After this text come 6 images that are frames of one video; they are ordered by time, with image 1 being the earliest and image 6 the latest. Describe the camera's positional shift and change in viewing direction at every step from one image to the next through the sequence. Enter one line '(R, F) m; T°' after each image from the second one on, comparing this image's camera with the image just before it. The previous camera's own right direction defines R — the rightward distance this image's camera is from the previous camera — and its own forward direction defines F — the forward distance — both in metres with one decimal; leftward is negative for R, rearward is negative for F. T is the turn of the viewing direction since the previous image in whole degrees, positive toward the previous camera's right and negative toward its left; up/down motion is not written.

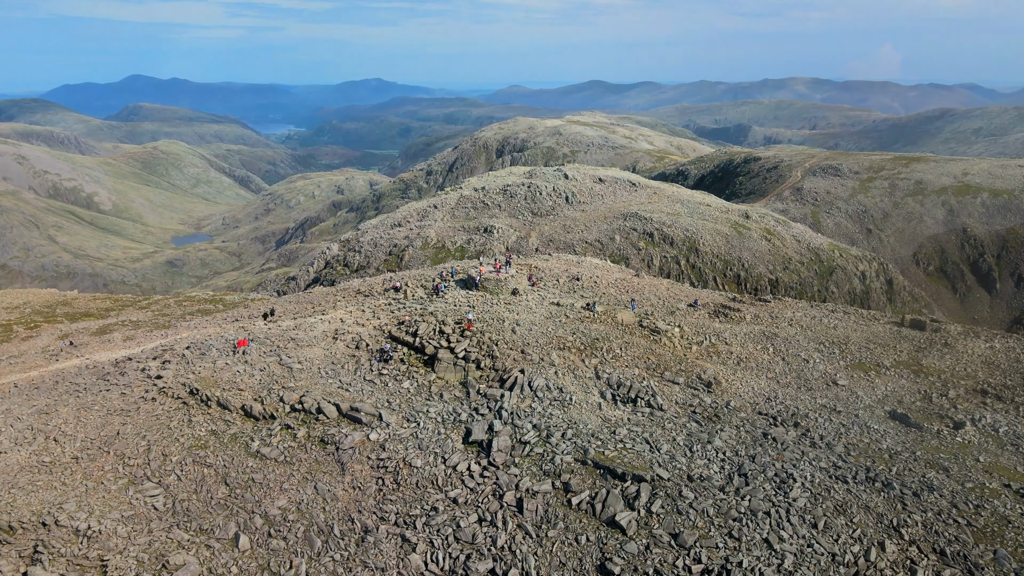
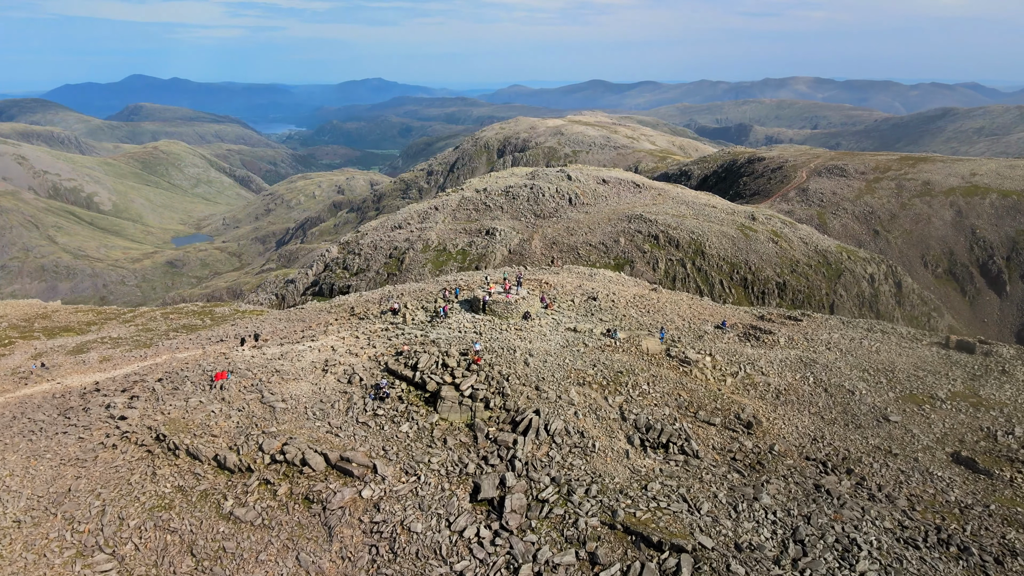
(-0.3, +1.9) m; 0°
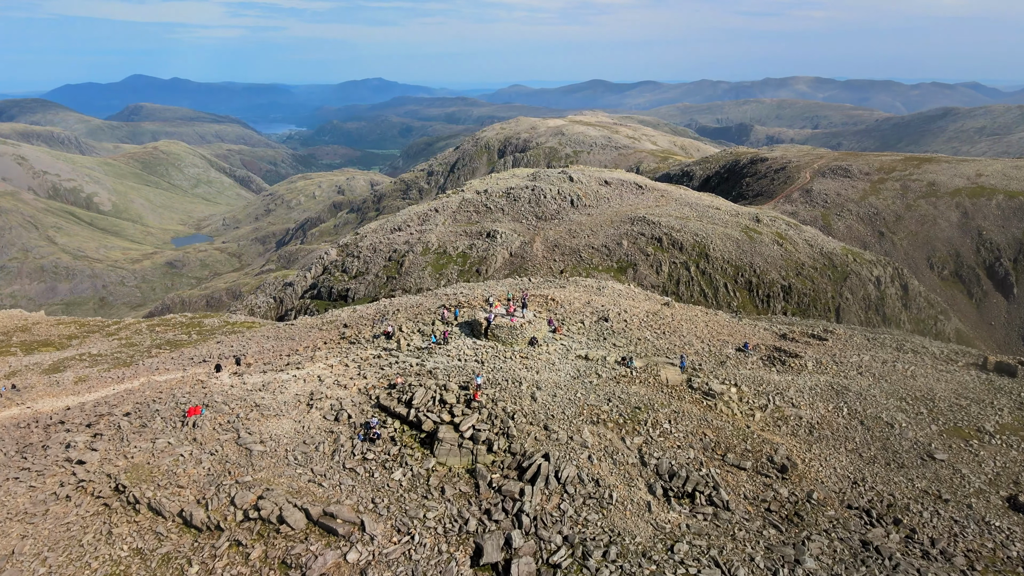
(-0.1, +1.5) m; 0°
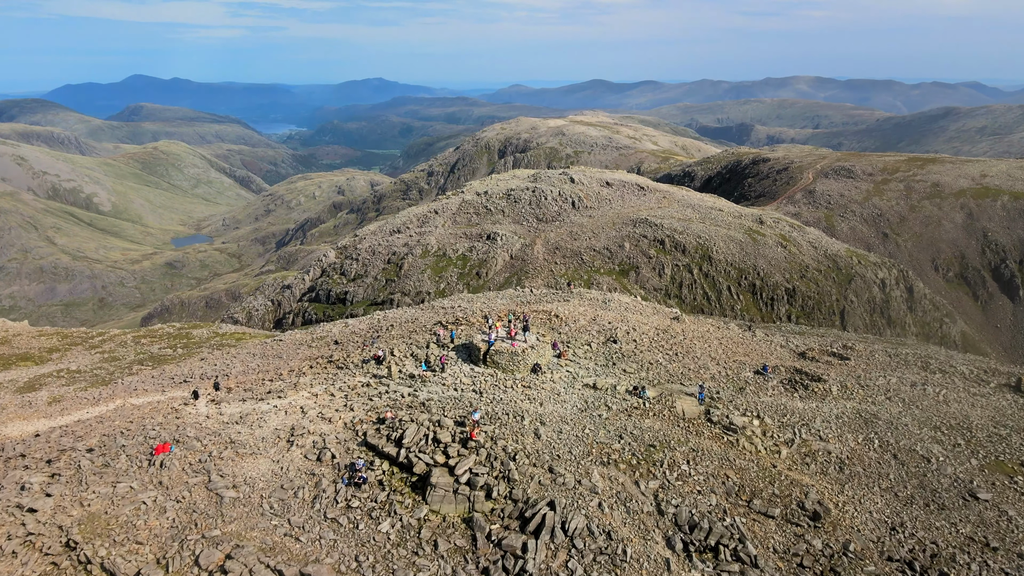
(0.0, +1.2) m; 0°
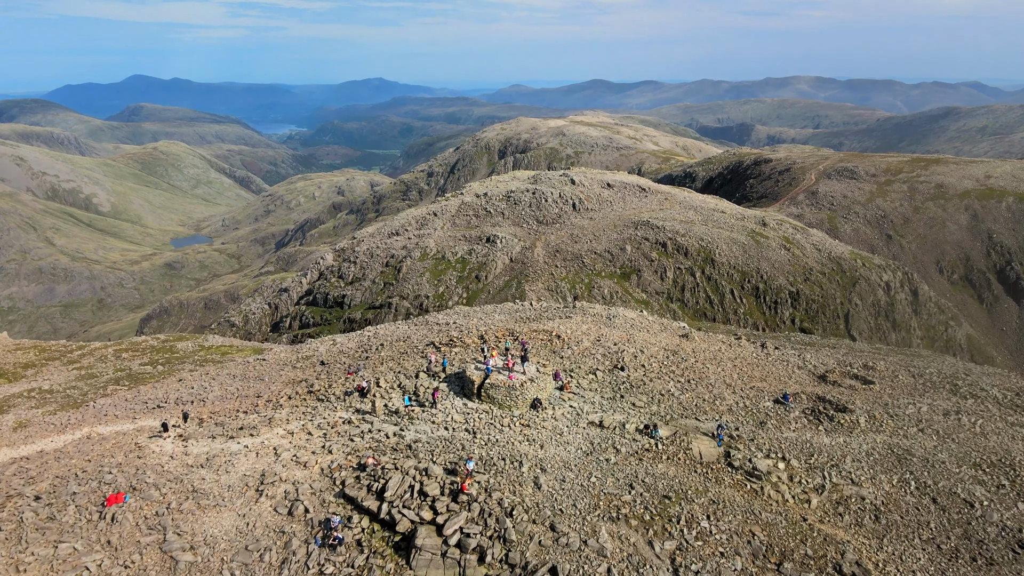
(+0.1, +1.3) m; 0°
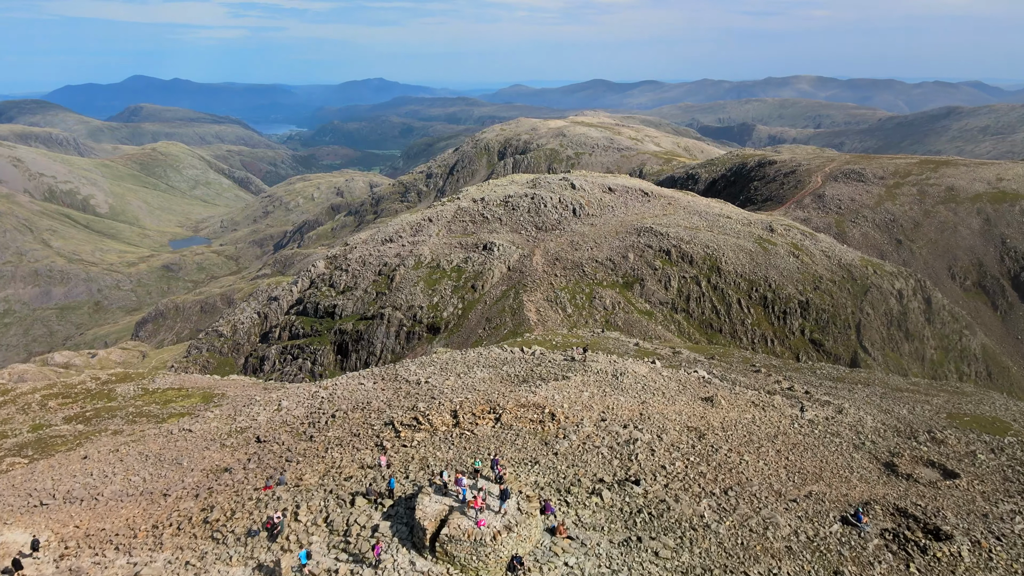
(+0.5, +3.8) m; 0°
